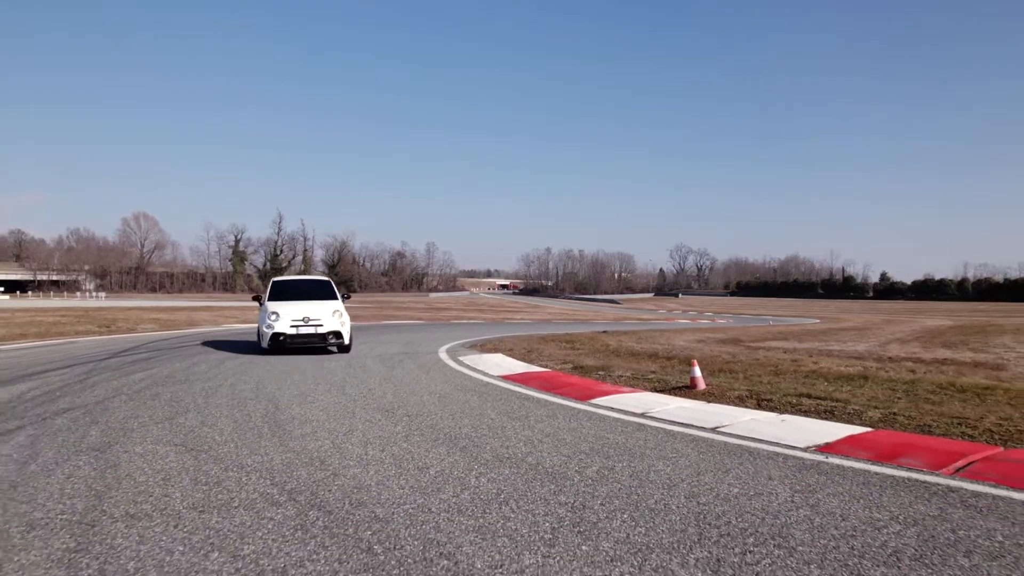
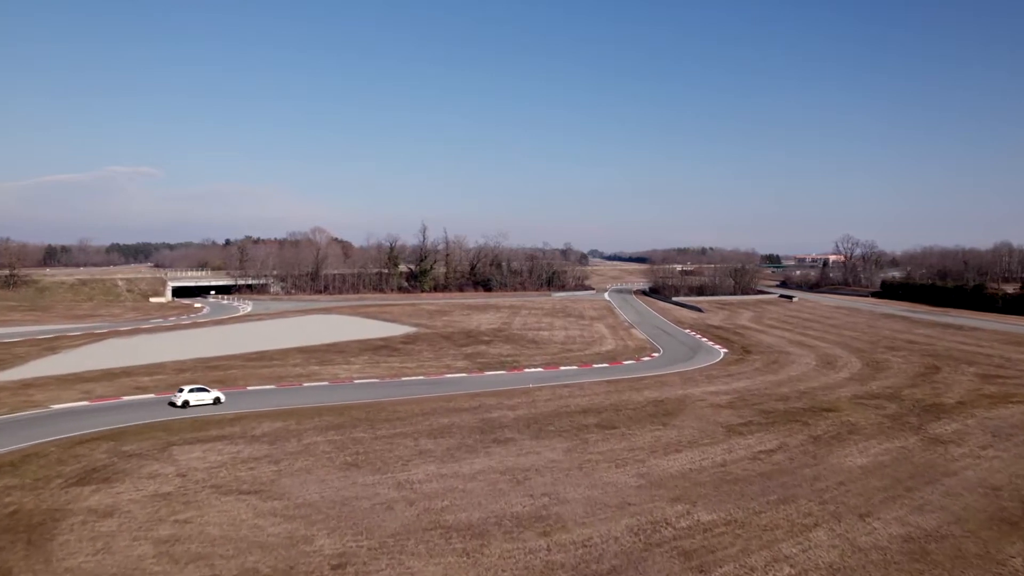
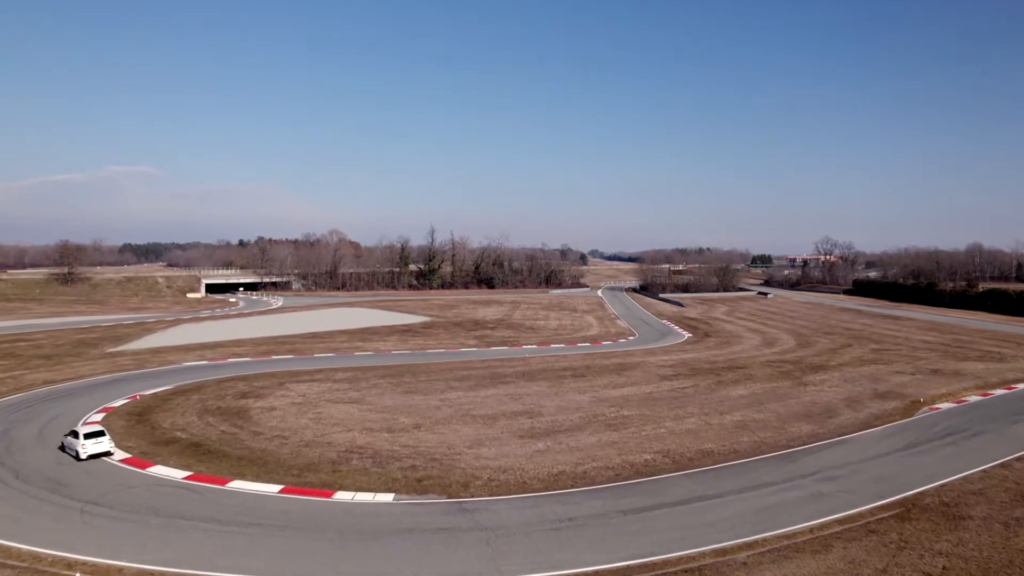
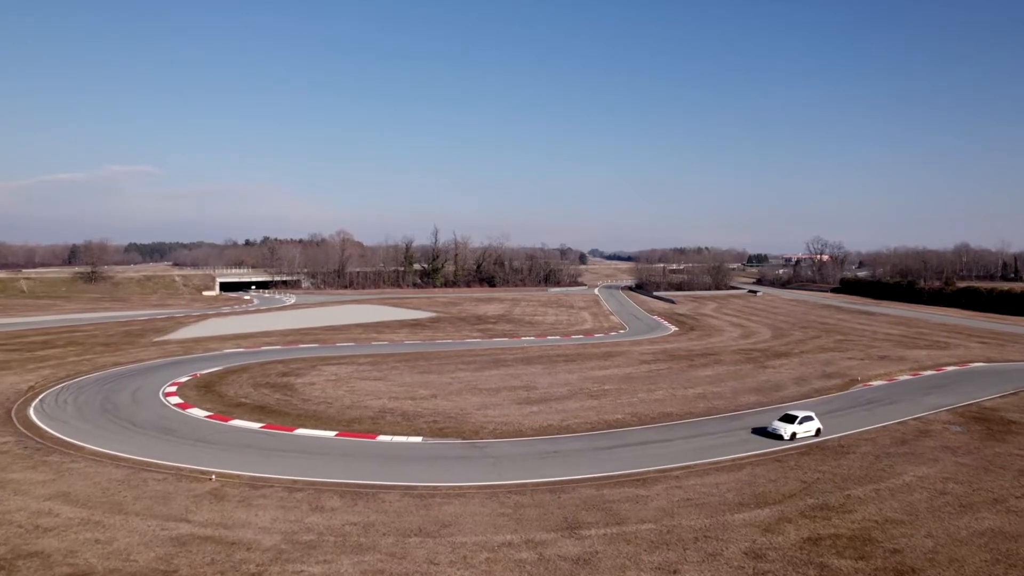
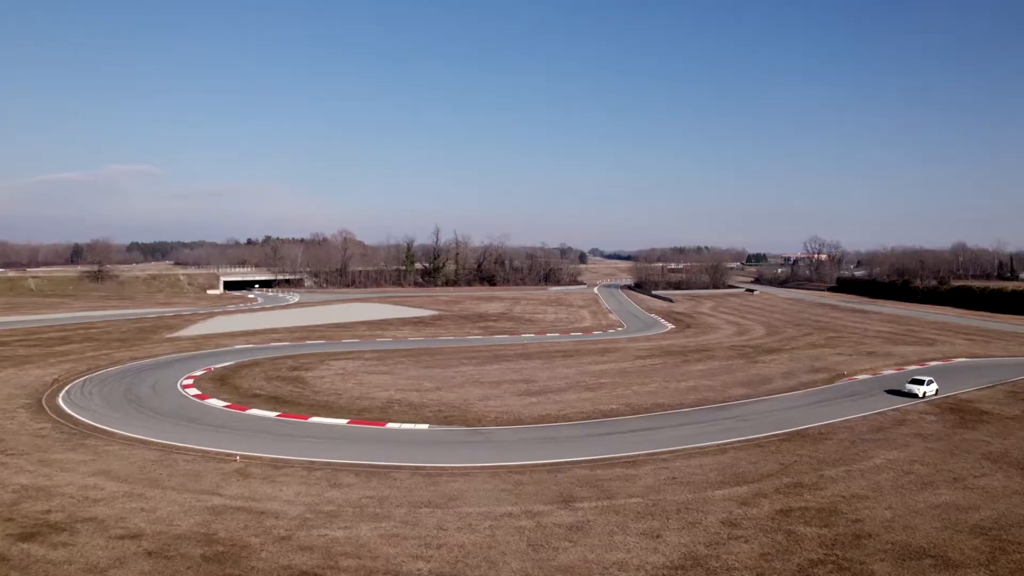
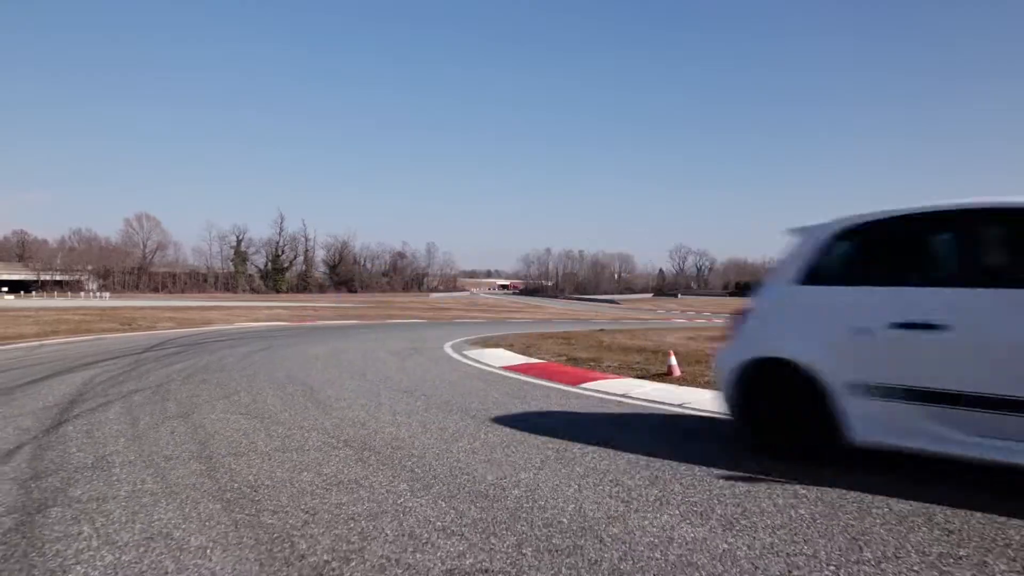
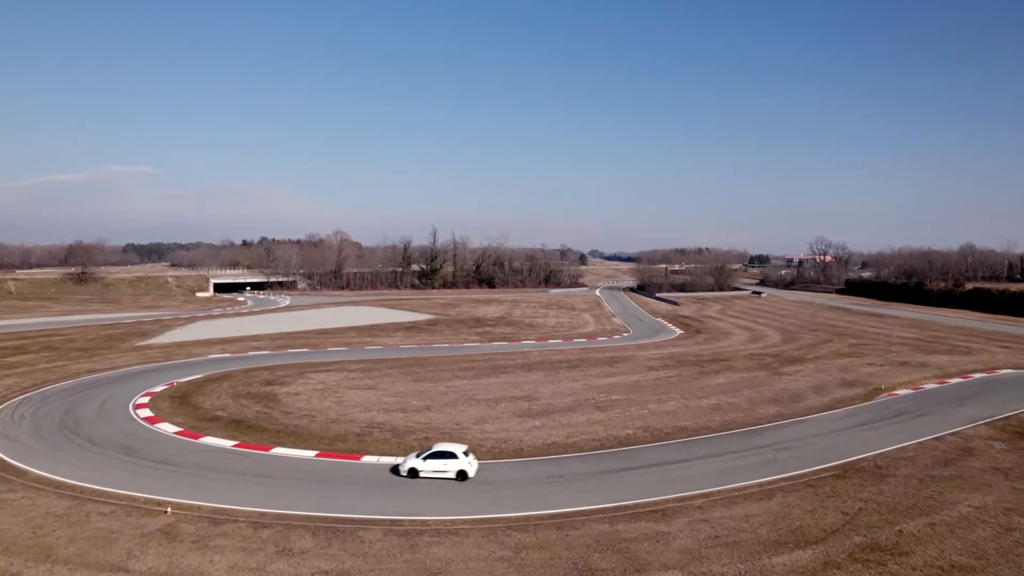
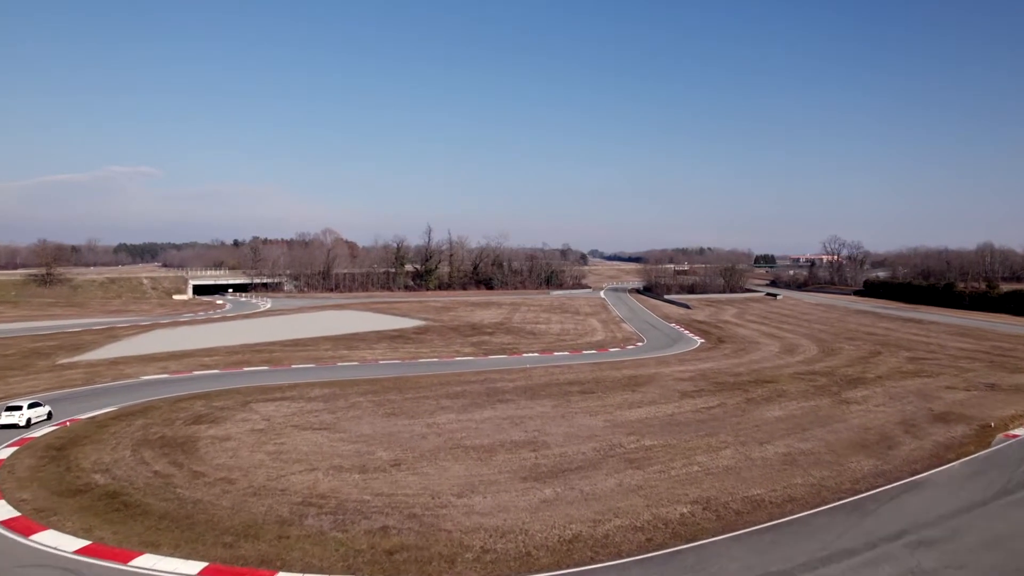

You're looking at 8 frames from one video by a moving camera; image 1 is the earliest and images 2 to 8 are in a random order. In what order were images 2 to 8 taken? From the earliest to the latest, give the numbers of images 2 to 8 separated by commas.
6, 5, 4, 7, 3, 8, 2
